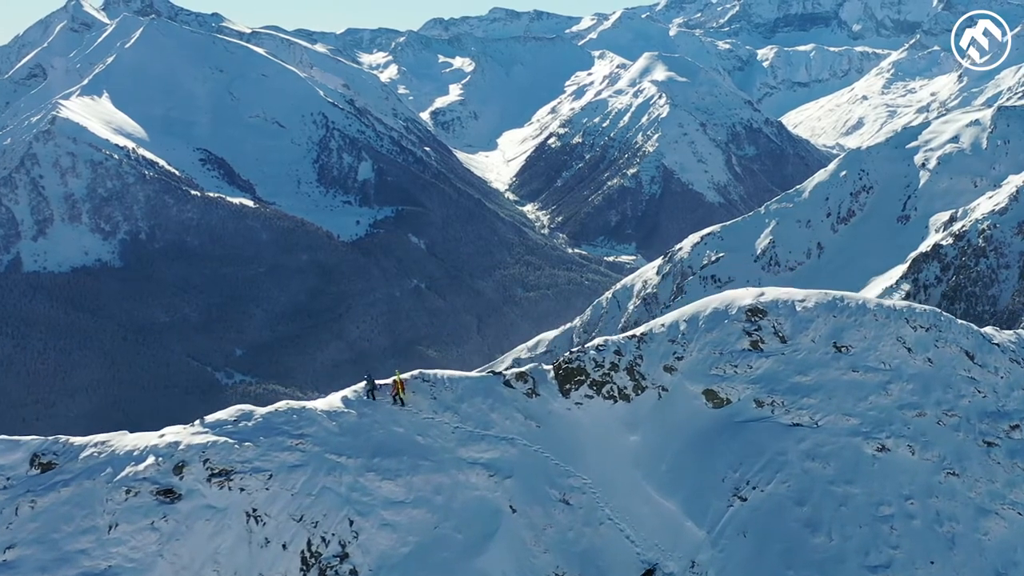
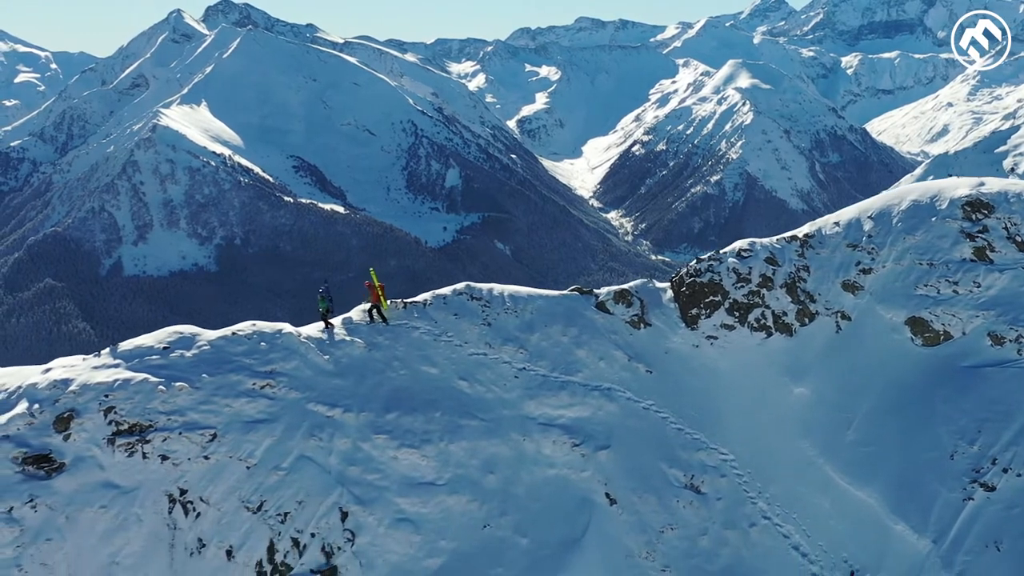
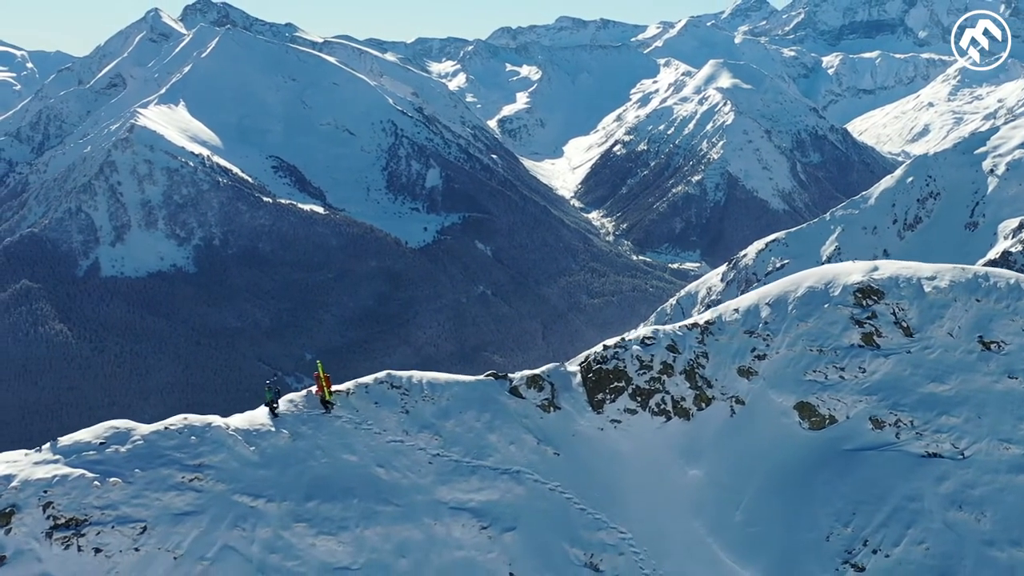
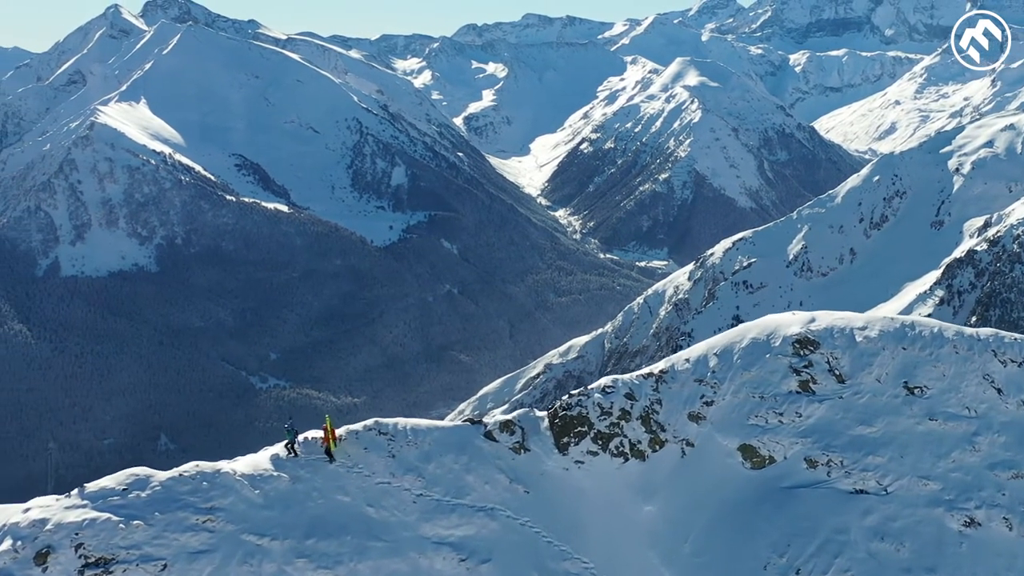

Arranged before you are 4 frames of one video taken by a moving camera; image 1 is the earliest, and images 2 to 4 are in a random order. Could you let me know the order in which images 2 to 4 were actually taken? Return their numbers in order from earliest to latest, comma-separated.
4, 3, 2
